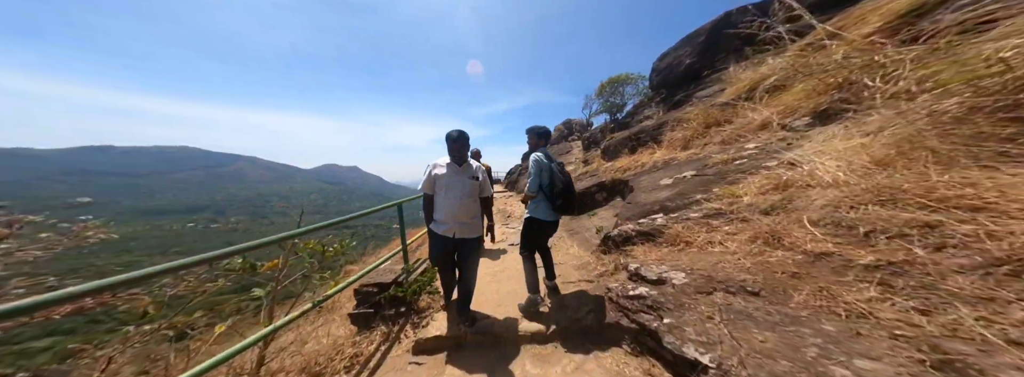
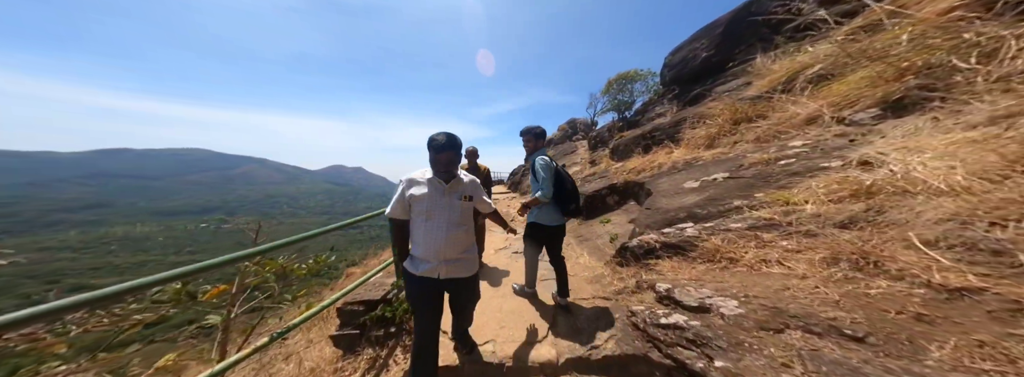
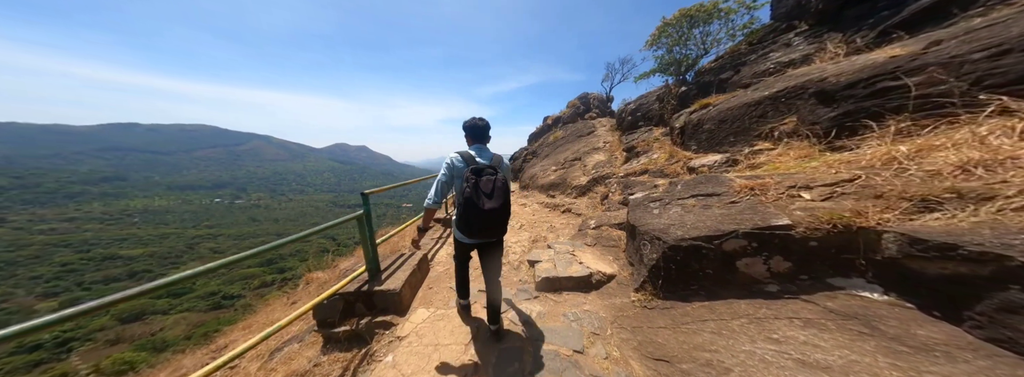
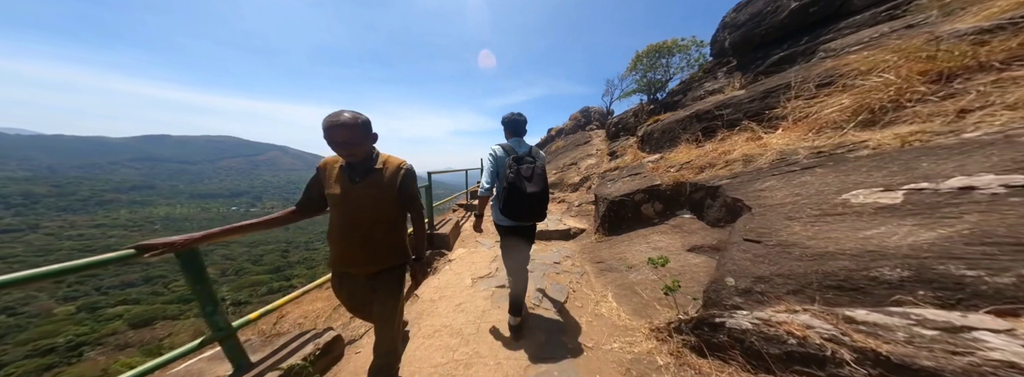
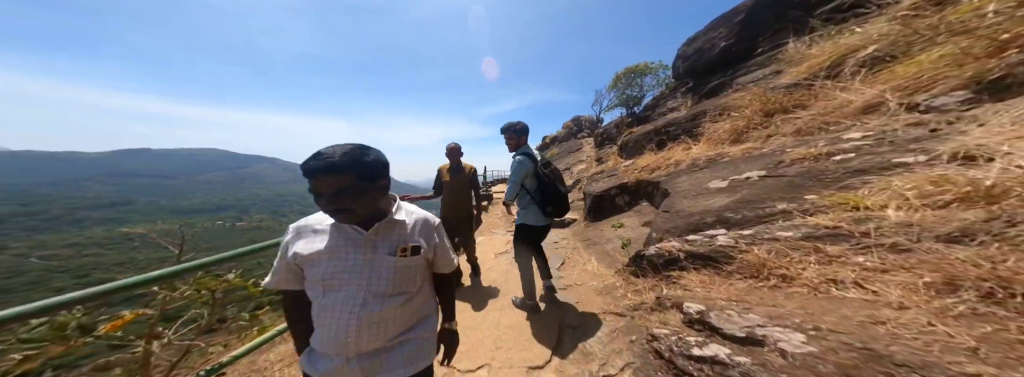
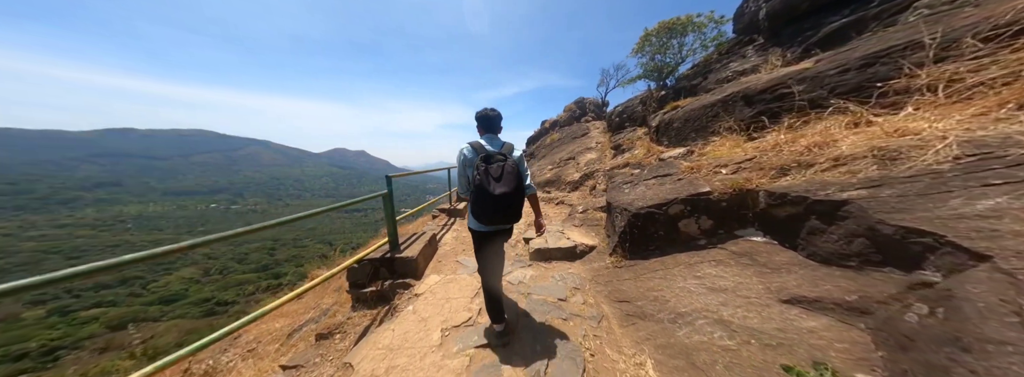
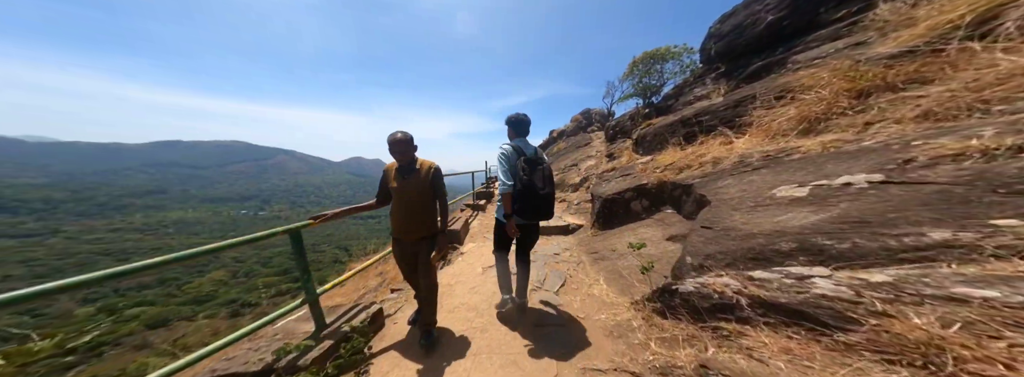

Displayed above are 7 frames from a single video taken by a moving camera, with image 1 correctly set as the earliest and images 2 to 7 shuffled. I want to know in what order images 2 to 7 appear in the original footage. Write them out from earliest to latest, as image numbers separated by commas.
2, 5, 7, 4, 6, 3
